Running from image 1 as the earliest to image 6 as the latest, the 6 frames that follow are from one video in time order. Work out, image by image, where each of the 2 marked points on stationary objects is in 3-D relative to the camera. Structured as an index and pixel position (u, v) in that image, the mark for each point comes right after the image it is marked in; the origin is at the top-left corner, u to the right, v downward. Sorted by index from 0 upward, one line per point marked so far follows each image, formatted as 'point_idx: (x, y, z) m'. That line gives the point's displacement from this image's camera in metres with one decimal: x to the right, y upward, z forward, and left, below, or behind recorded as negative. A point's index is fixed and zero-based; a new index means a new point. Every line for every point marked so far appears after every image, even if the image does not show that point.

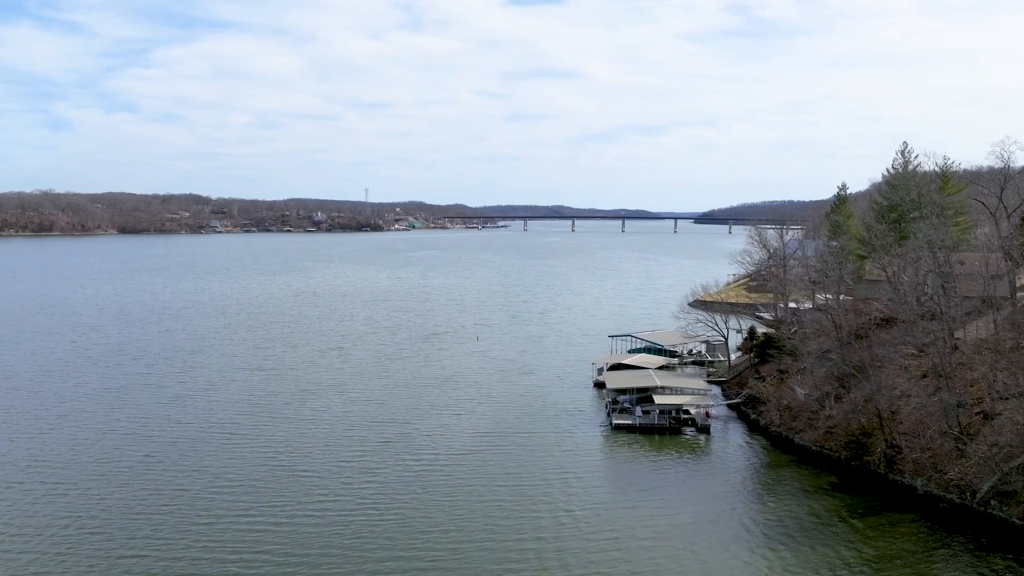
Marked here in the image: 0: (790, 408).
0: (+6.7, -2.9, +19.6) m
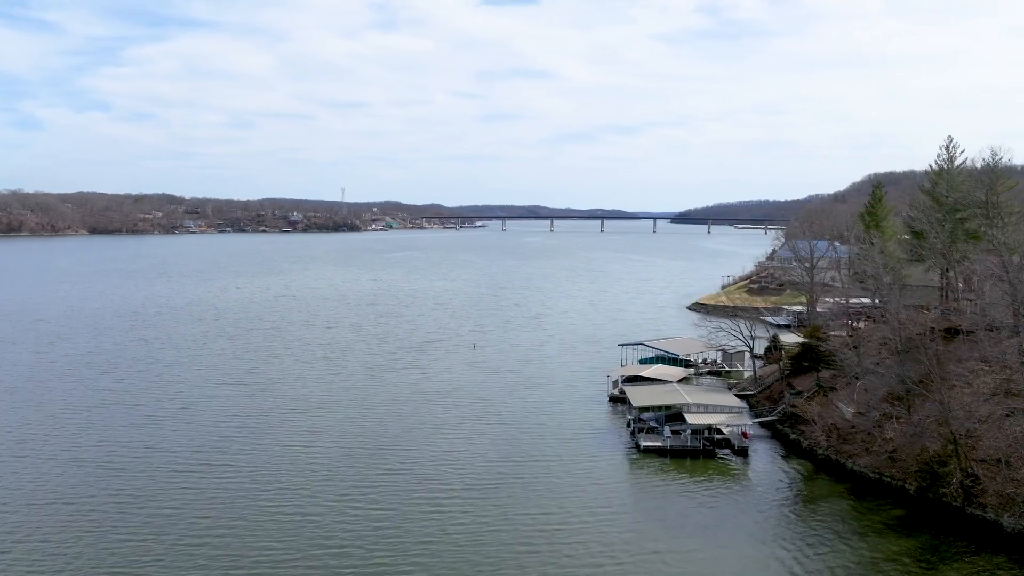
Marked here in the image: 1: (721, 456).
0: (+7.0, -3.0, +17.7) m
1: (+4.6, -3.7, +18.3) m
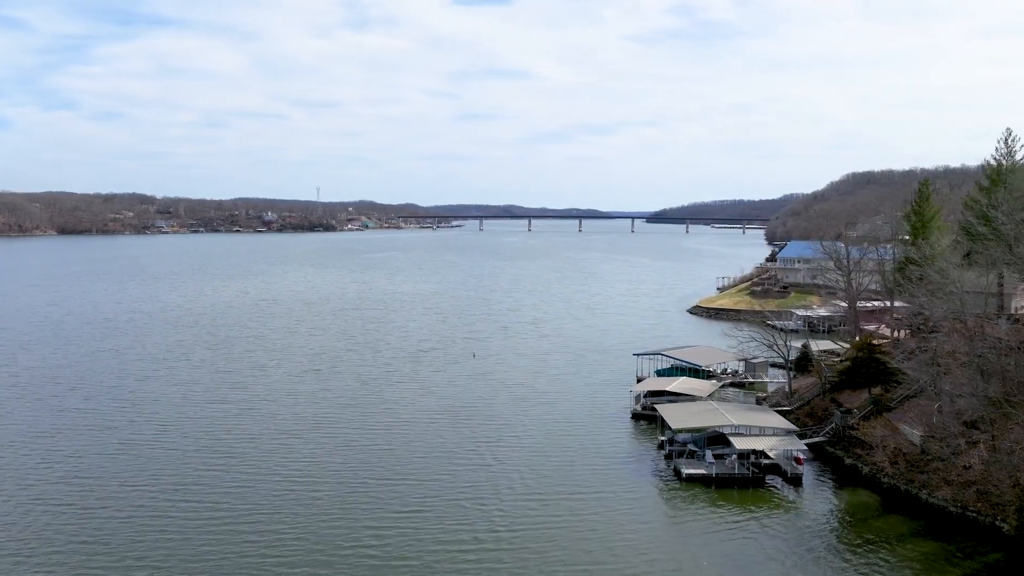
0: (+7.6, -3.2, +15.8) m
1: (+5.1, -3.9, +16.3) m
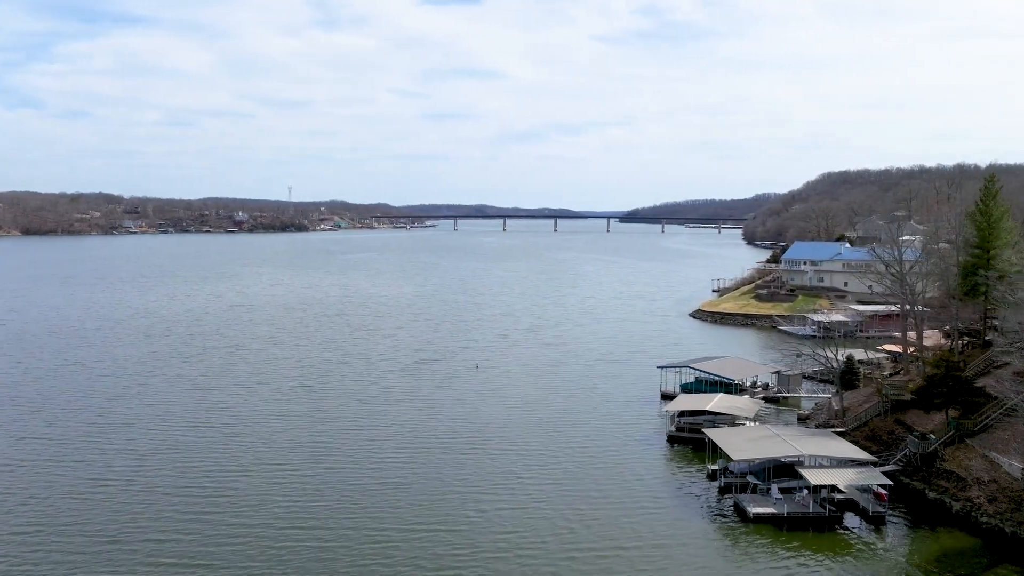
0: (+8.2, -3.4, +13.8) m
1: (+5.8, -4.1, +14.2) m
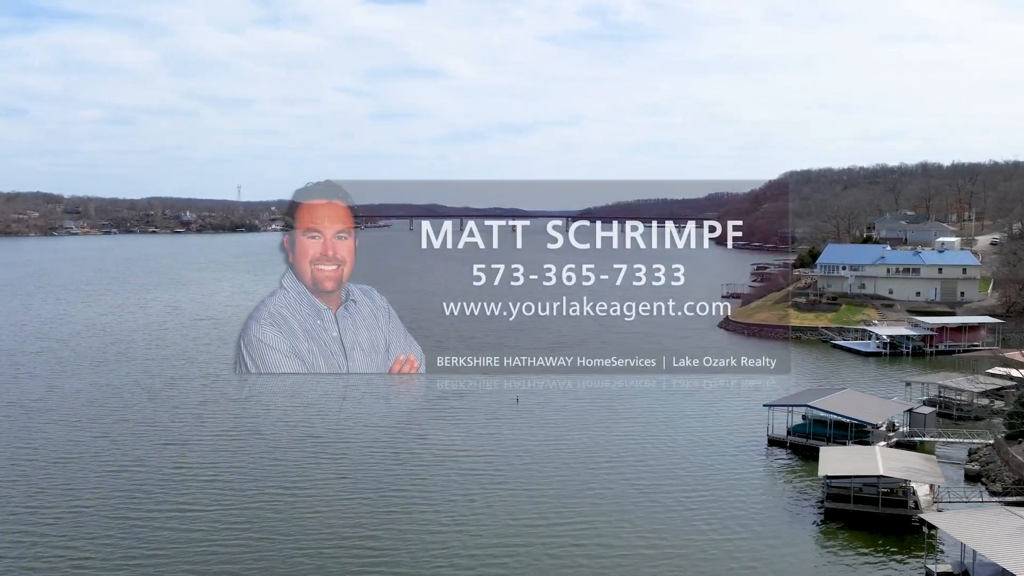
0: (+10.4, -3.8, +9.2) m
1: (+7.9, -4.5, +9.5) m
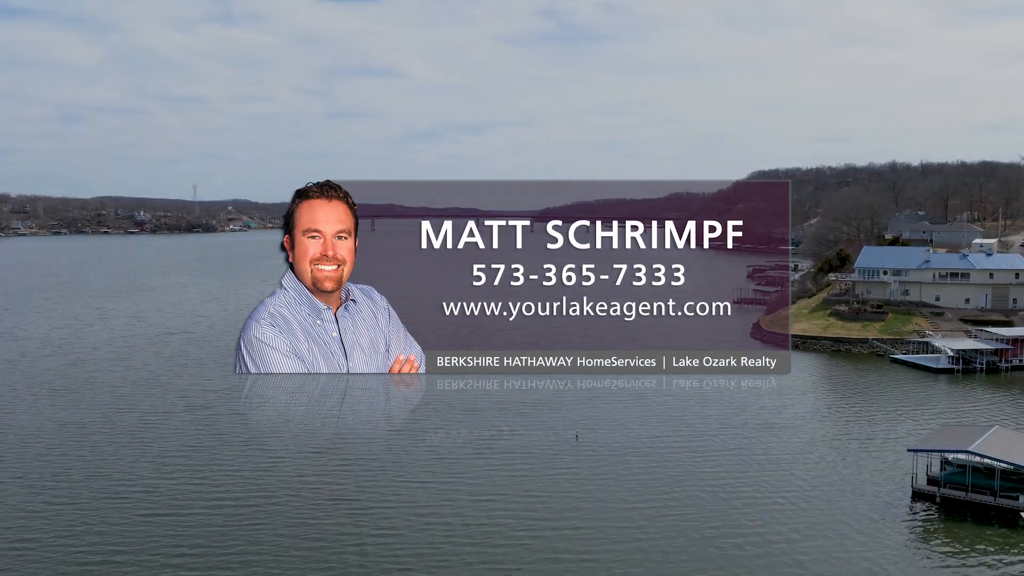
0: (+12.5, -4.1, +5.9) m
1: (+10.0, -4.8, +6.1) m
